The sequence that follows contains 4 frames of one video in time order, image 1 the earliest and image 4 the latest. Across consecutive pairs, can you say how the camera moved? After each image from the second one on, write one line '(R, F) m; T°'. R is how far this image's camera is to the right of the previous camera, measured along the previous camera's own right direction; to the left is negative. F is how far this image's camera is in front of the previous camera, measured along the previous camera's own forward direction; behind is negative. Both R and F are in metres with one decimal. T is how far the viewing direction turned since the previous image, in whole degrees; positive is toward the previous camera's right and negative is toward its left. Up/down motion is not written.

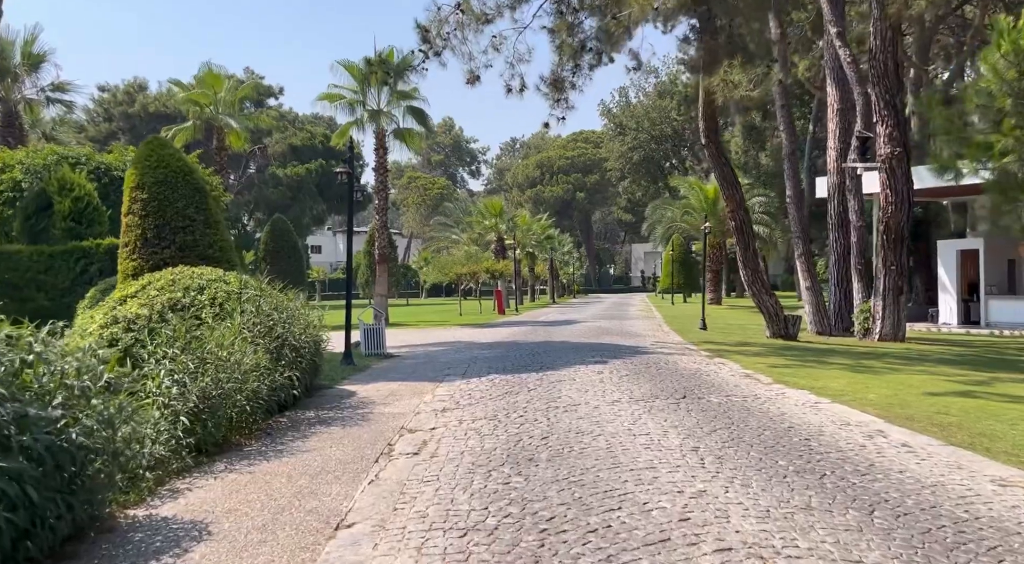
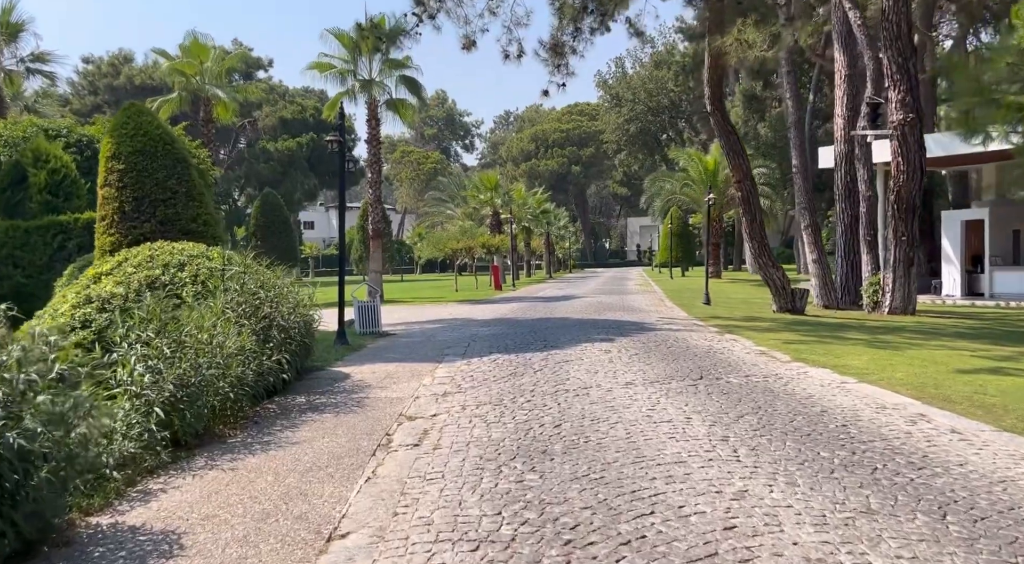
(-0.1, +0.8) m; 0°
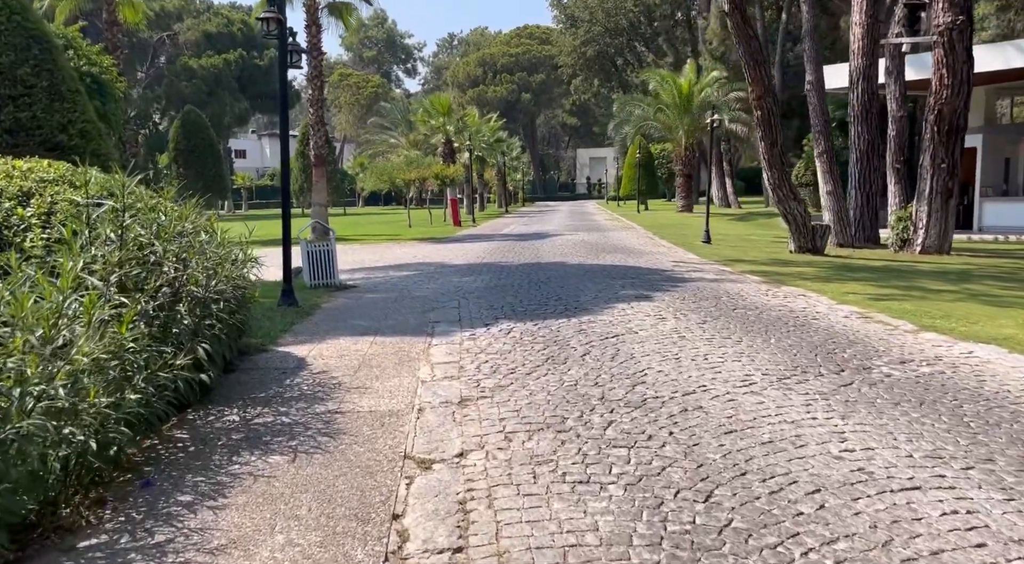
(-0.9, +4.1) m; +4°
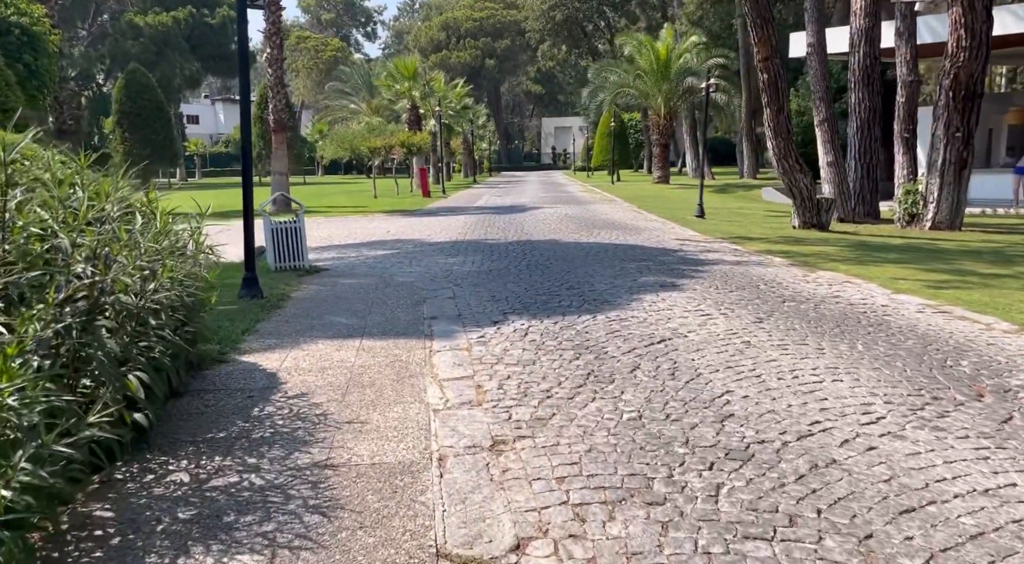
(-0.5, +1.9) m; +3°
